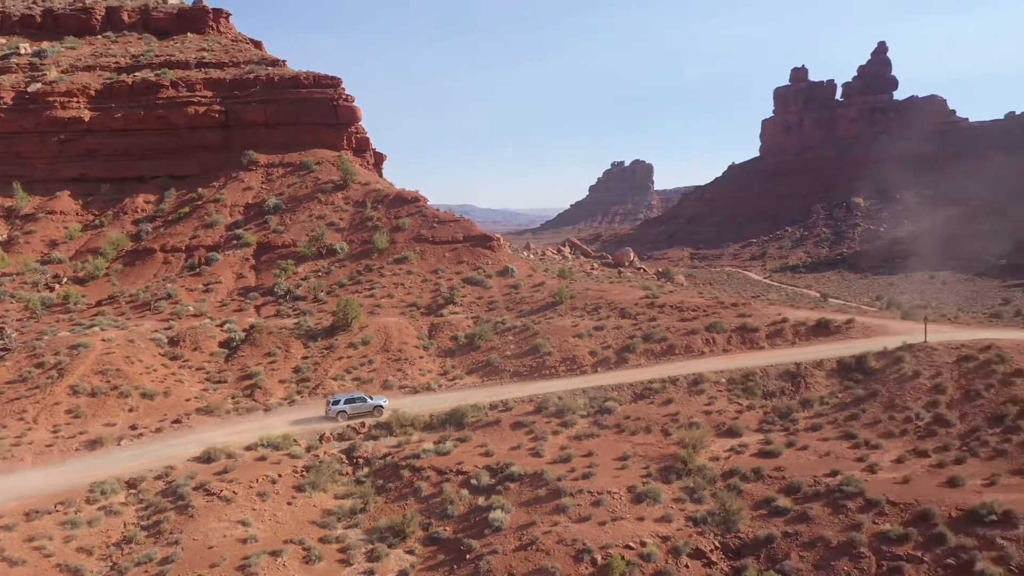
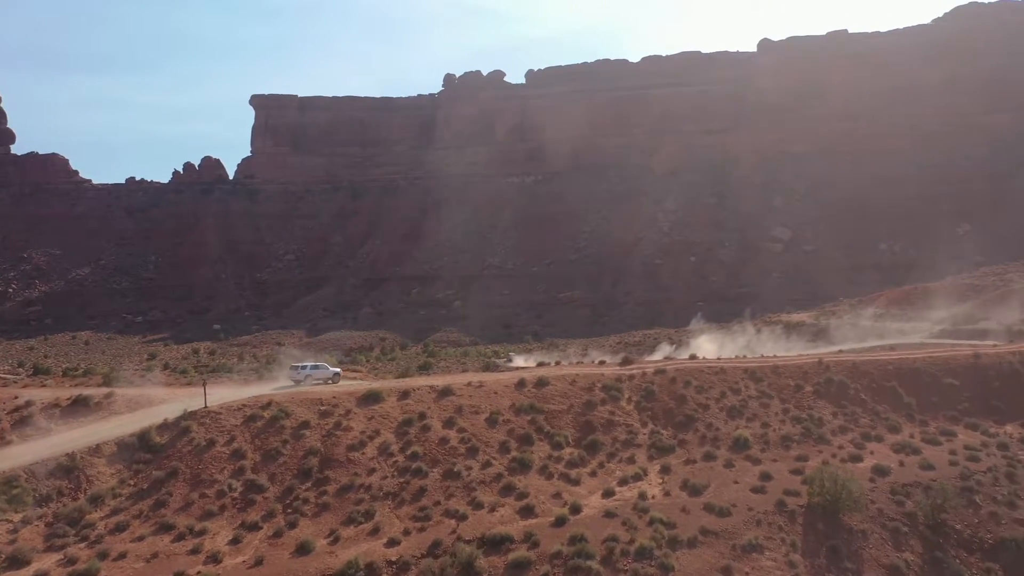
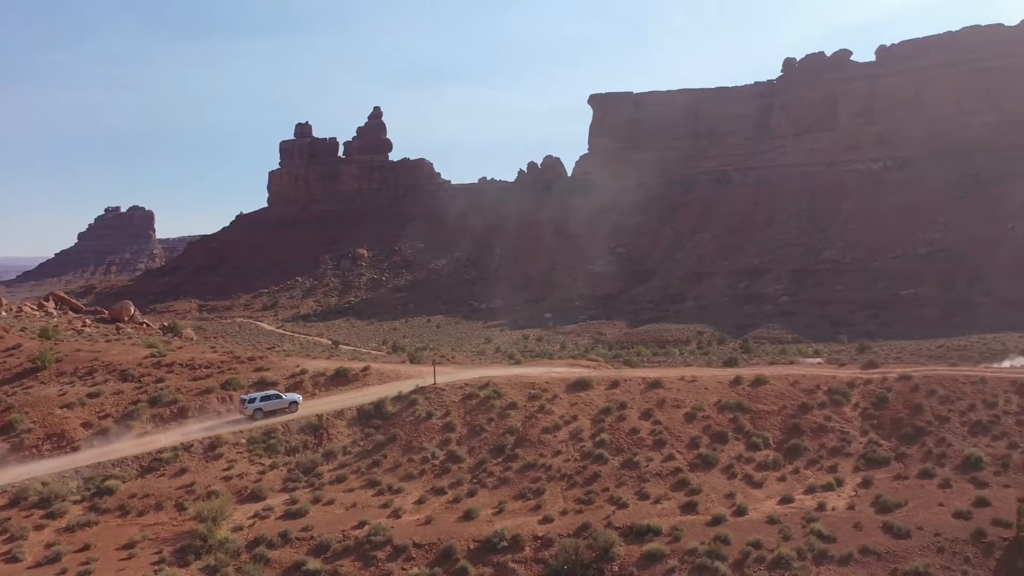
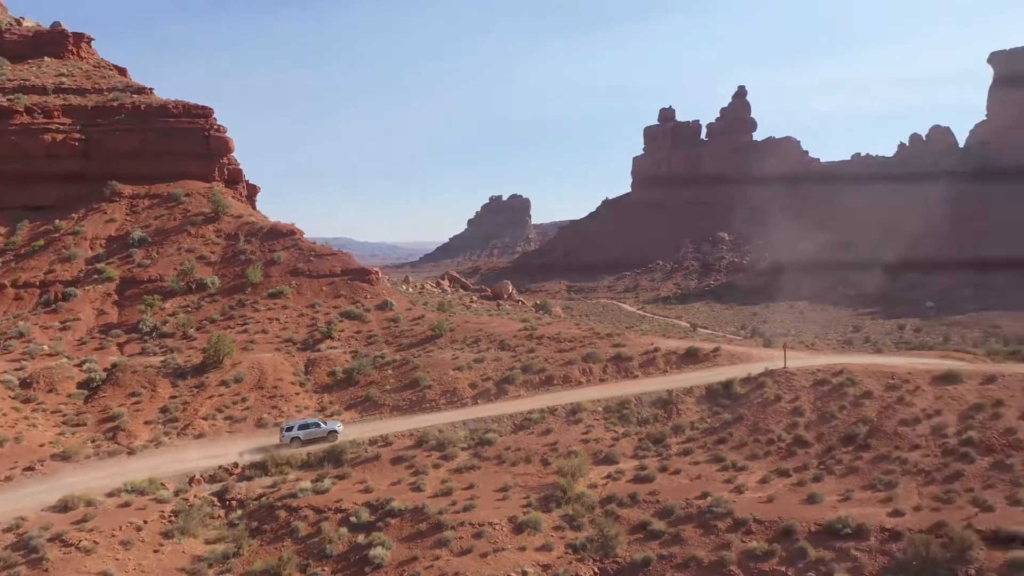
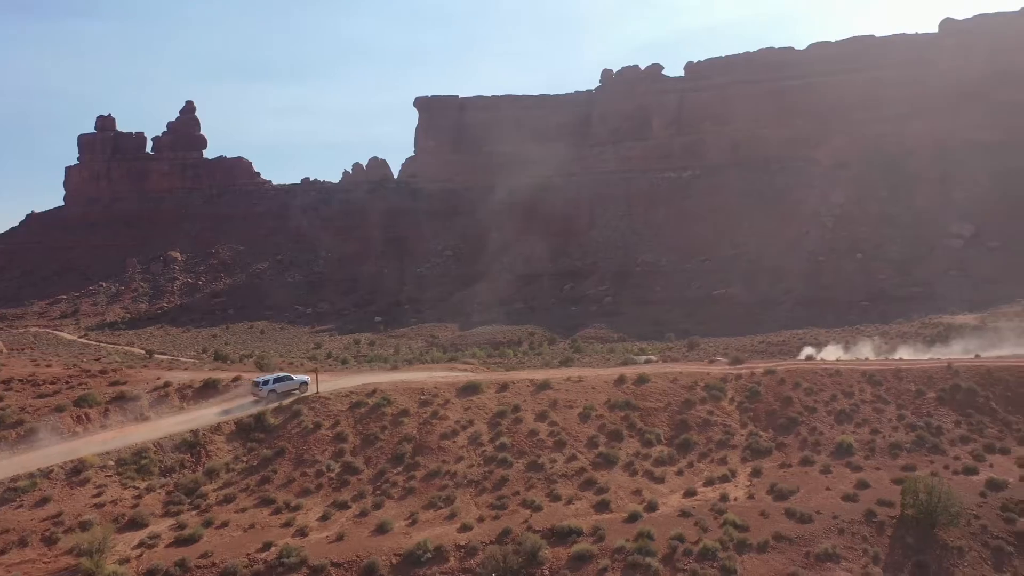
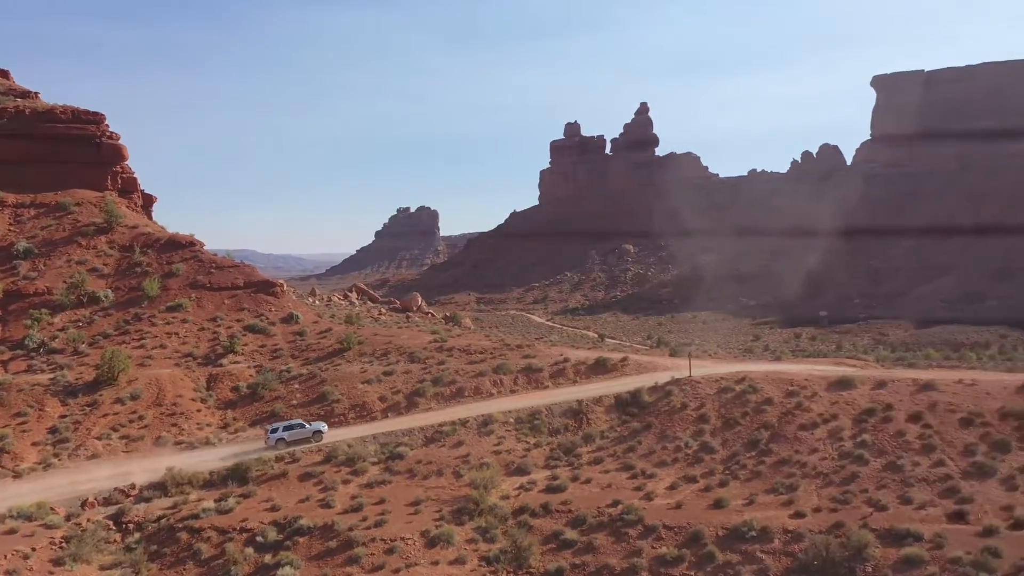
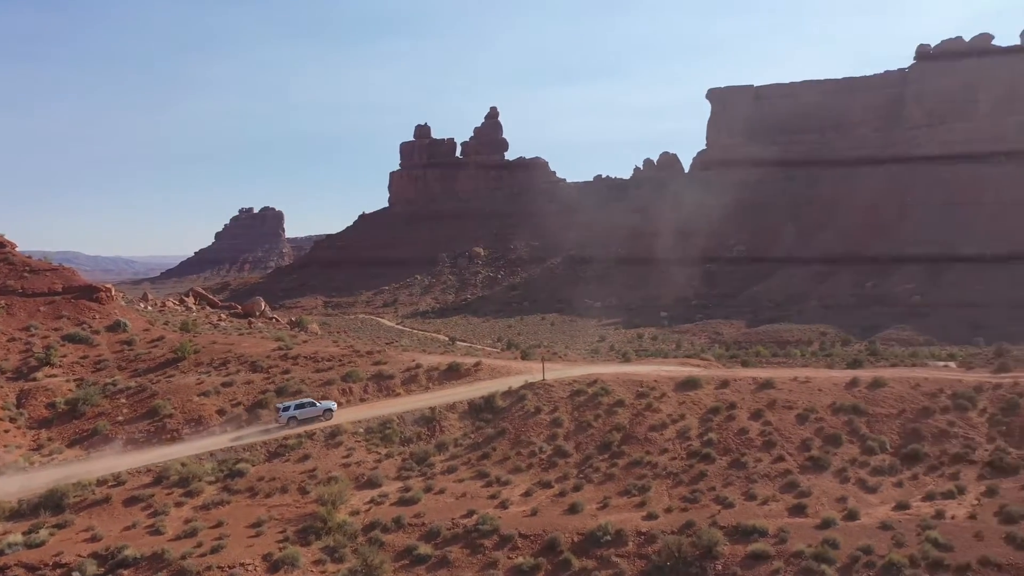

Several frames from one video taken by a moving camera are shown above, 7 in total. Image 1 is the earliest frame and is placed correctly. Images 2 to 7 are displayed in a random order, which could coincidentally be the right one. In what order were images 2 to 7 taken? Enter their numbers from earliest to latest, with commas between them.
4, 6, 7, 3, 5, 2
